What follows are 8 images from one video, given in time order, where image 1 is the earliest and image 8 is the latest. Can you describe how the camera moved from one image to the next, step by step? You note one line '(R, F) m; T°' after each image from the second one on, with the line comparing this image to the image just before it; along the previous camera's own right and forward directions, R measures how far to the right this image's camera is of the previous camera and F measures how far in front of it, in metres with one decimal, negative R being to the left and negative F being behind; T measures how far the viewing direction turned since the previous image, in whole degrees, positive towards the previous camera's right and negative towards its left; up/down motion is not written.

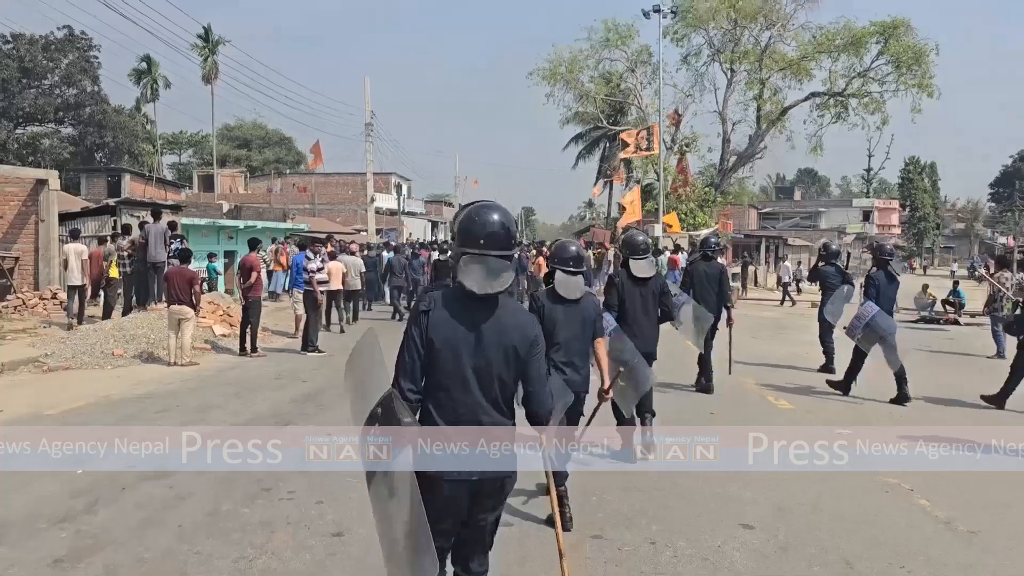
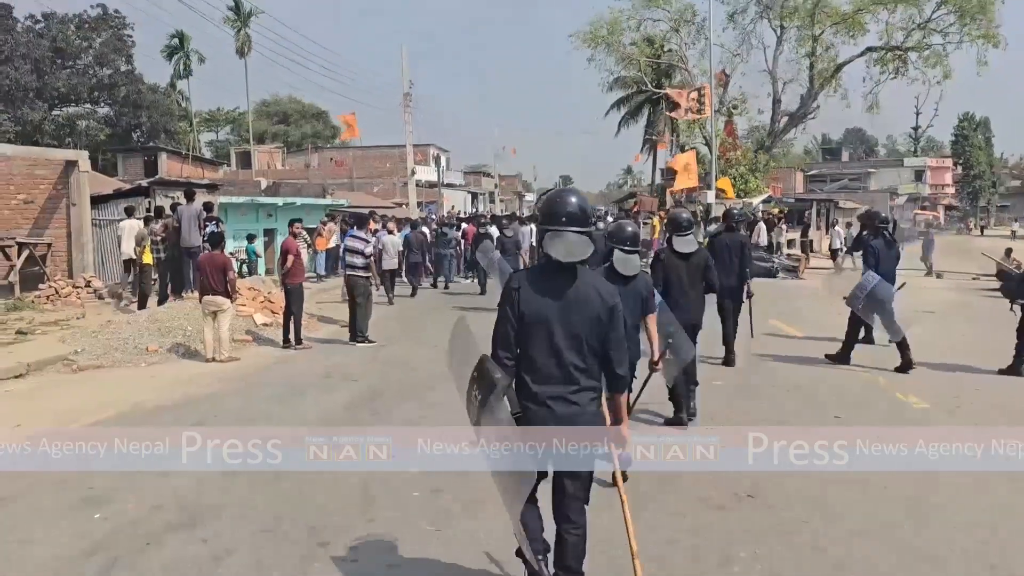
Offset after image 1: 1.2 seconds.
(-0.2, +0.7) m; -3°
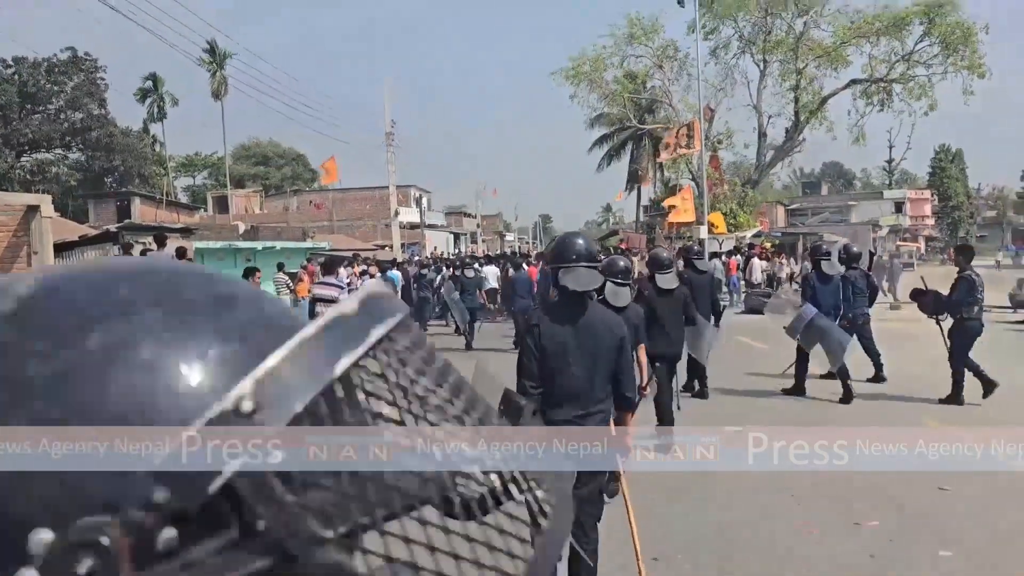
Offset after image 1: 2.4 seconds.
(-0.2, +0.7) m; +1°
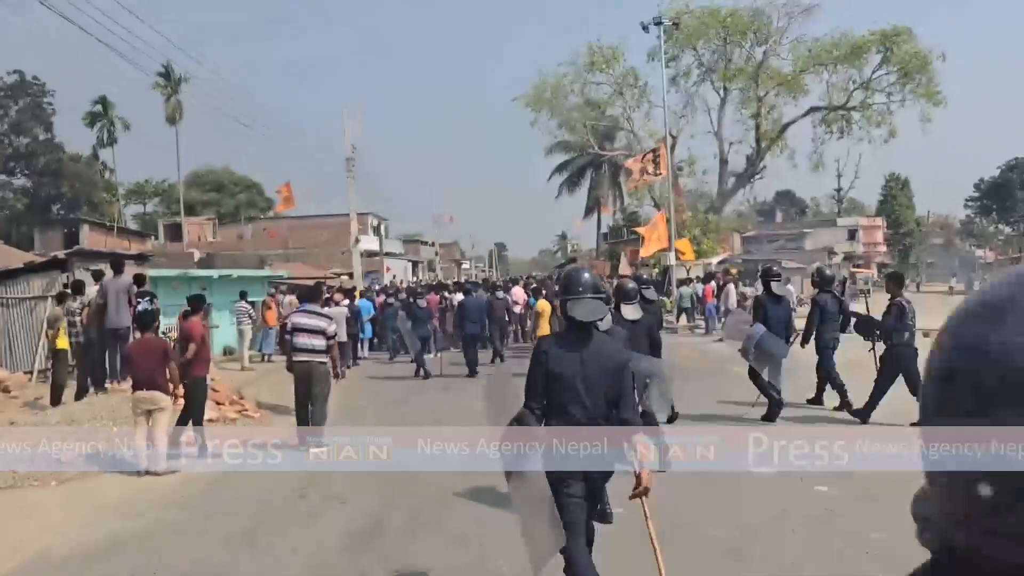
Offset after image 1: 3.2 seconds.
(-0.2, +0.4) m; +3°
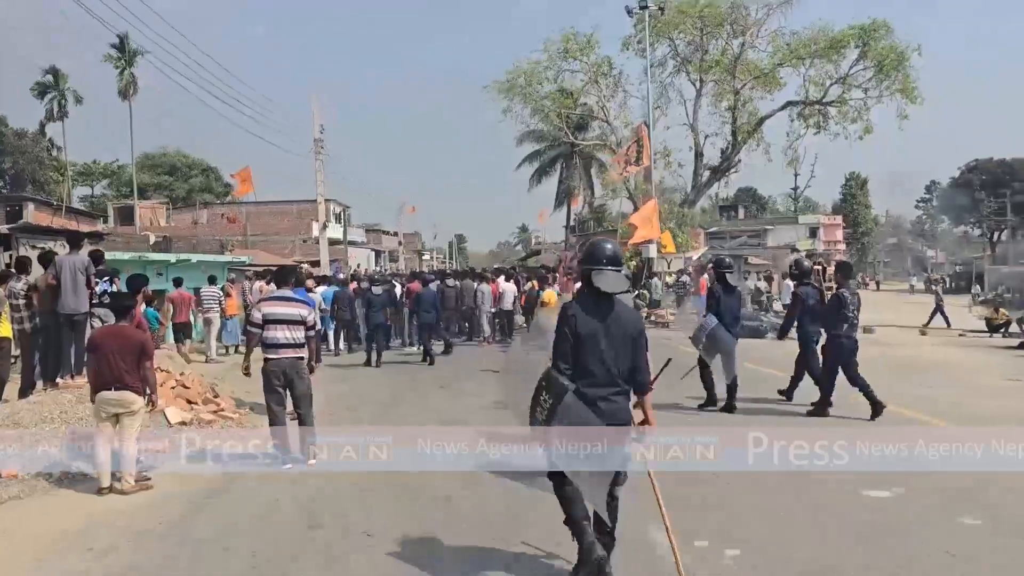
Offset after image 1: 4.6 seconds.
(-0.4, +0.7) m; +3°
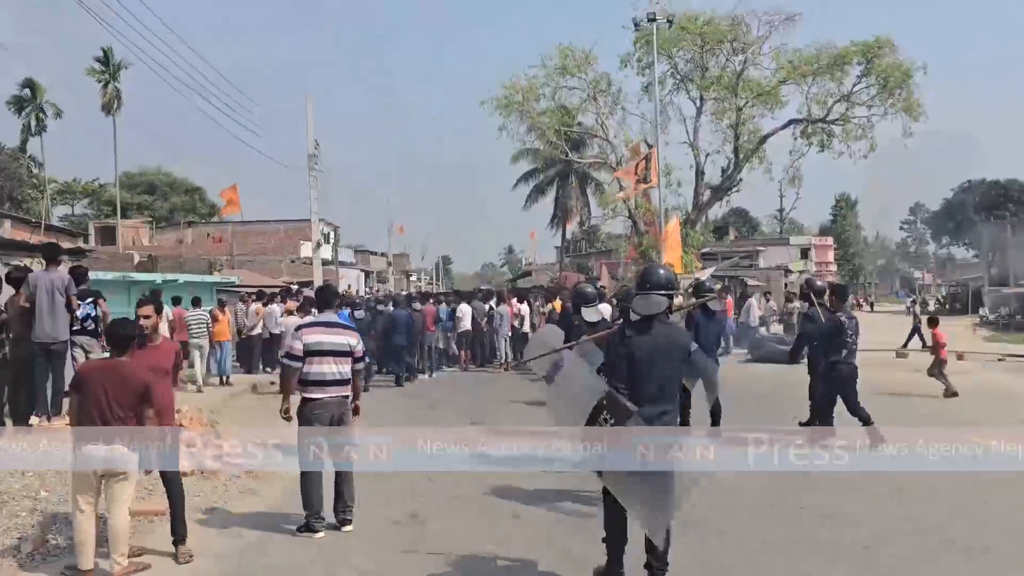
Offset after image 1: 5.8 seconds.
(-0.4, +0.8) m; +1°
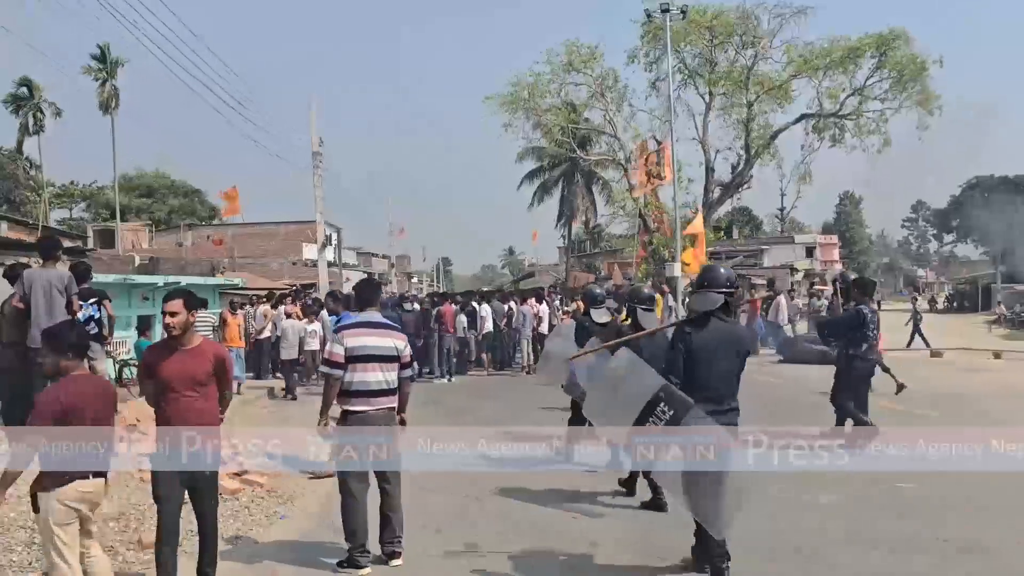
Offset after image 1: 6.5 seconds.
(-0.3, +0.5) m; 0°
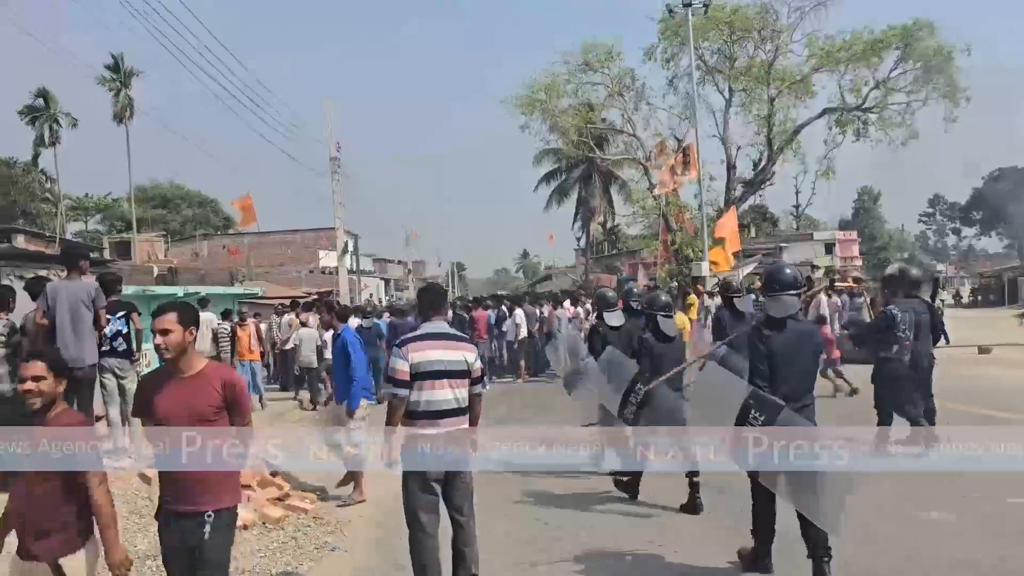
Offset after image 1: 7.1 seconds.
(-0.2, +0.3) m; -1°
